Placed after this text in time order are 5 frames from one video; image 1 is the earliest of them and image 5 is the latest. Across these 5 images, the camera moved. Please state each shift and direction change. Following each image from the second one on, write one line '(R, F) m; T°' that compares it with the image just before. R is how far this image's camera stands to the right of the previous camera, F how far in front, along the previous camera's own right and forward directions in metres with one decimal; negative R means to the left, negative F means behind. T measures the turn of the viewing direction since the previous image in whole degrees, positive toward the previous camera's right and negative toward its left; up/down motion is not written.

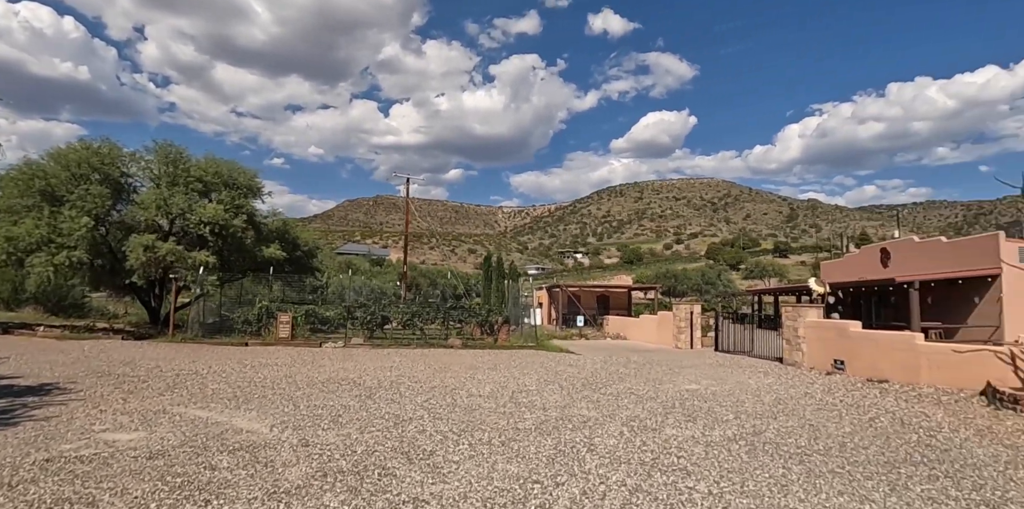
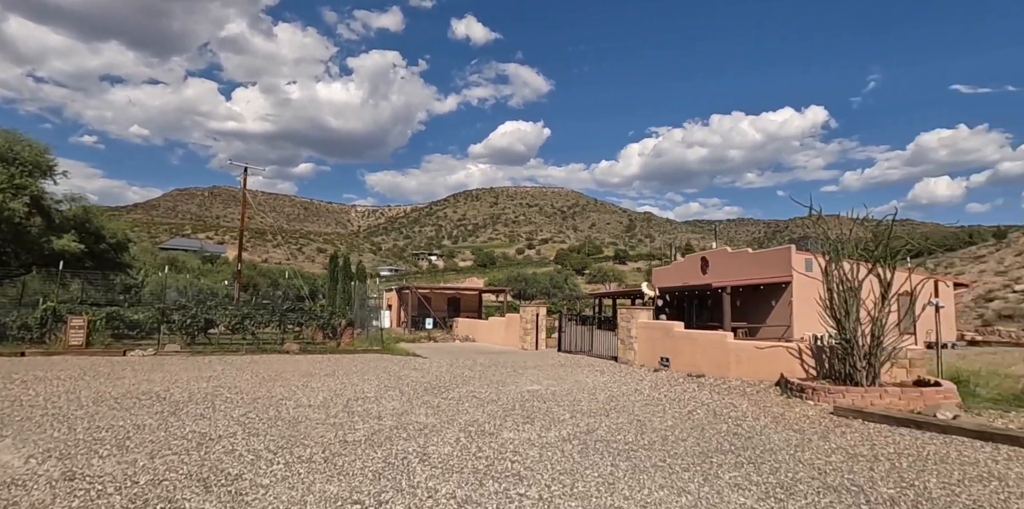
(+0.2, +0.3) m; +15°
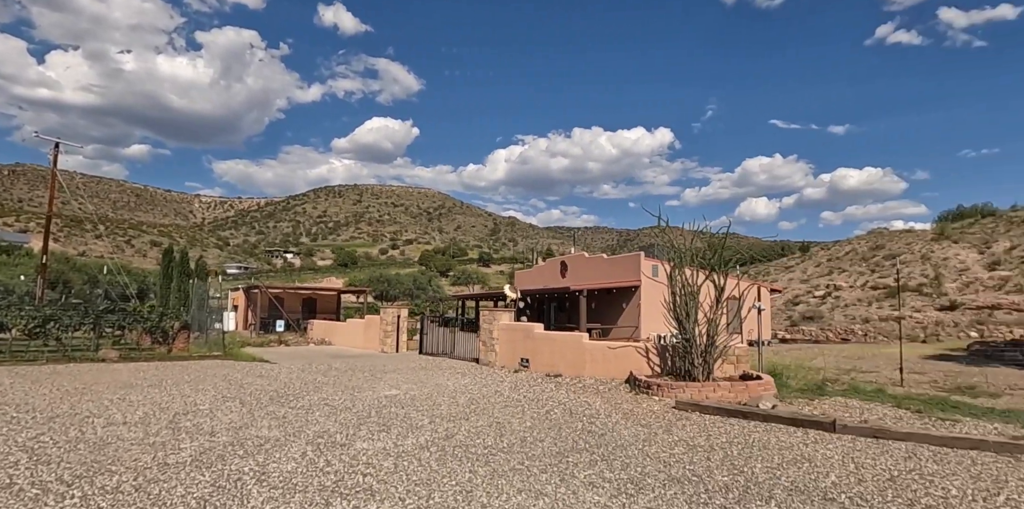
(+0.1, +0.2) m; +14°
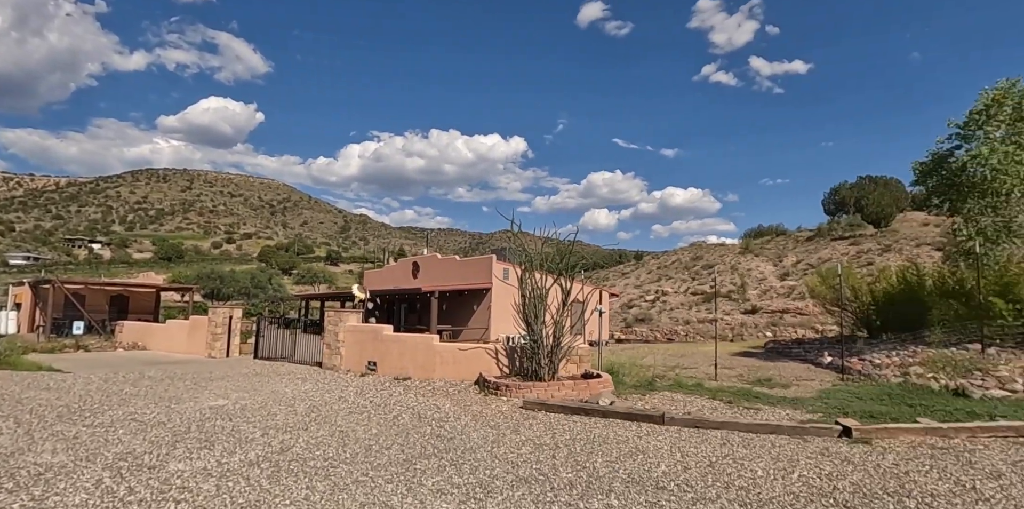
(0.0, +0.1) m; +16°
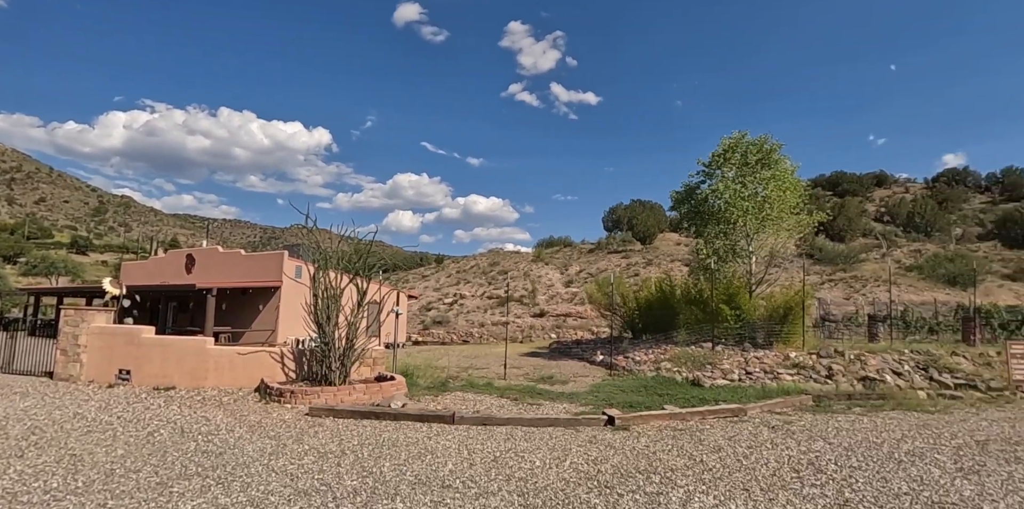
(+0.1, +0.1) m; +20°
